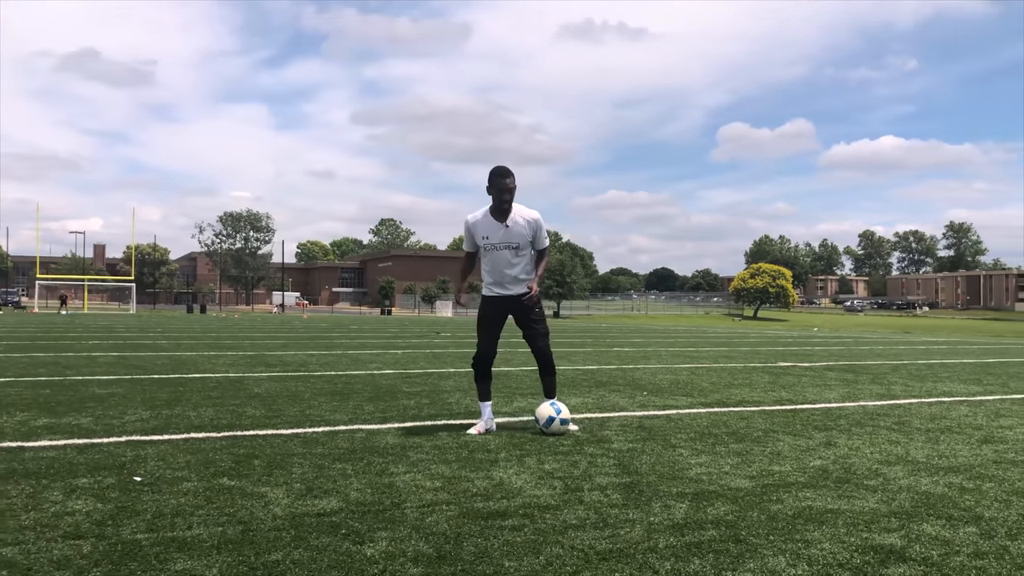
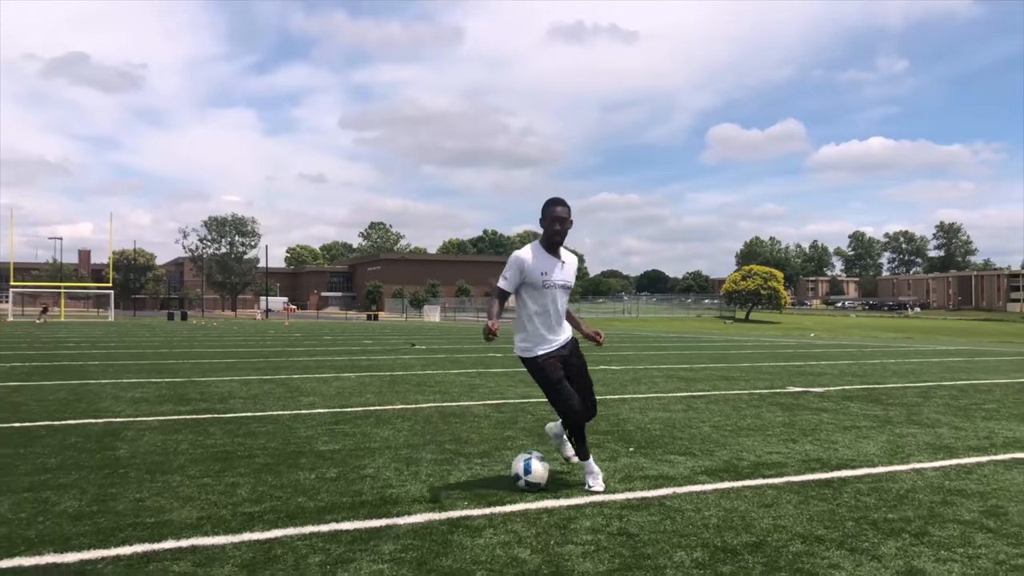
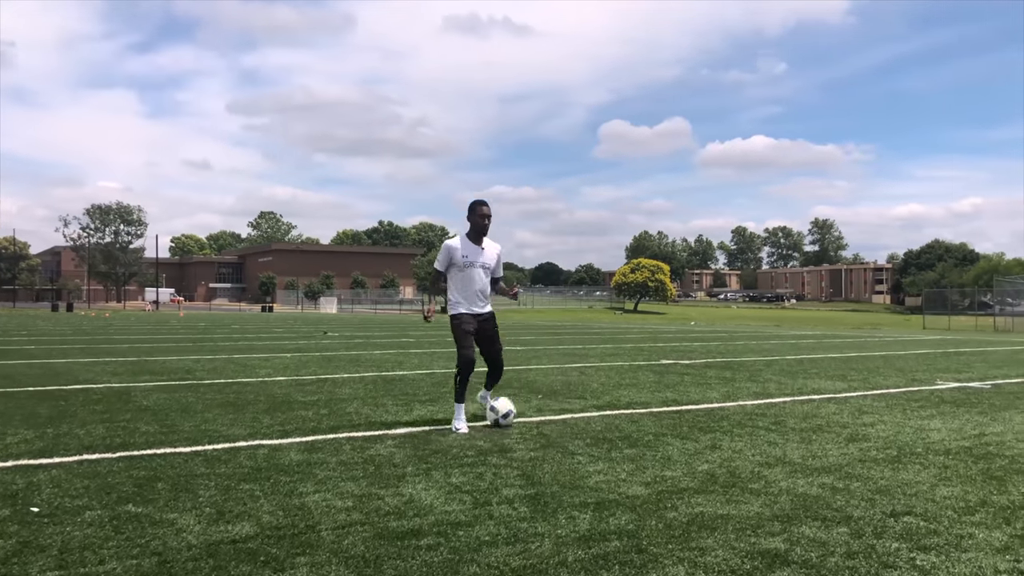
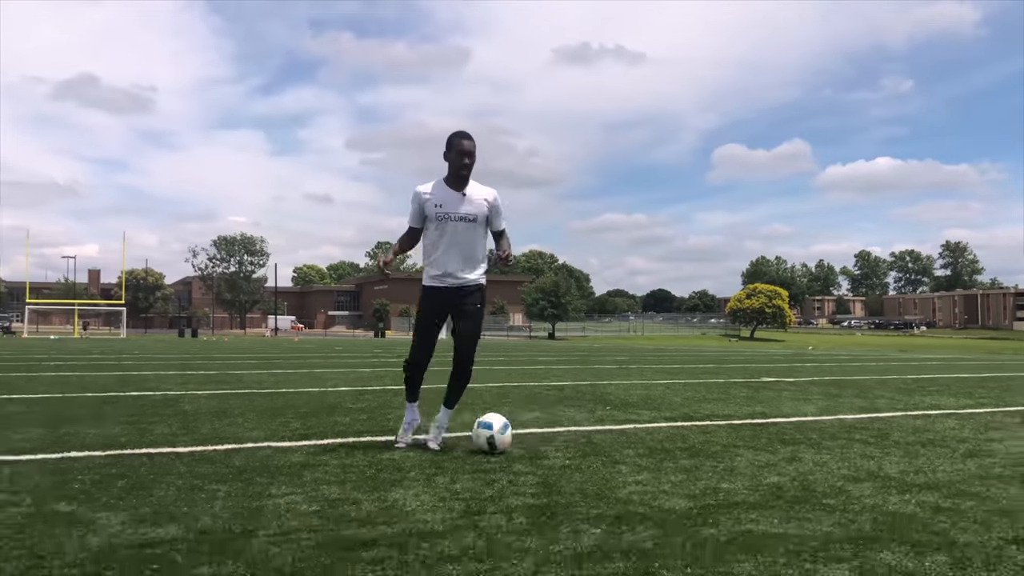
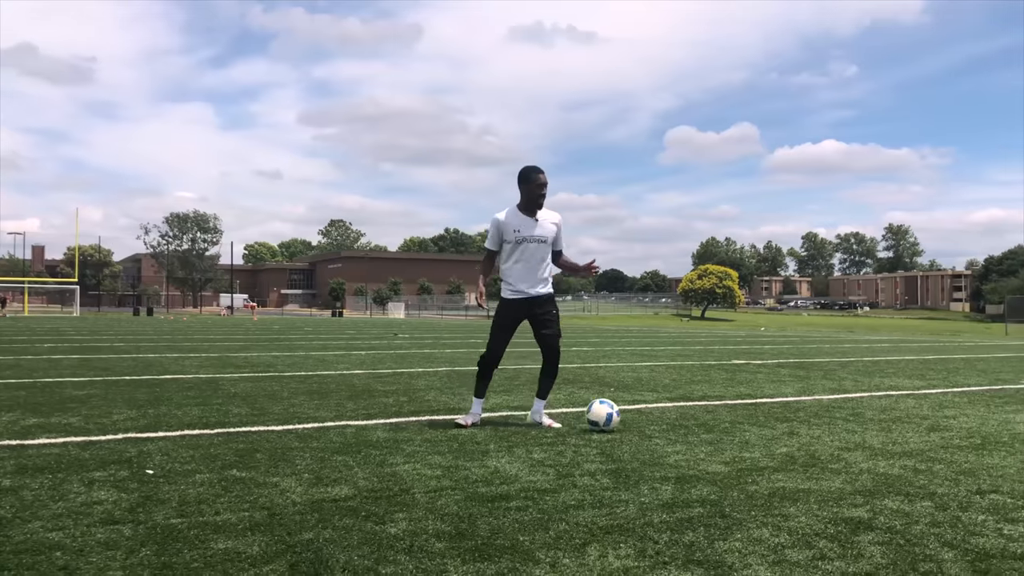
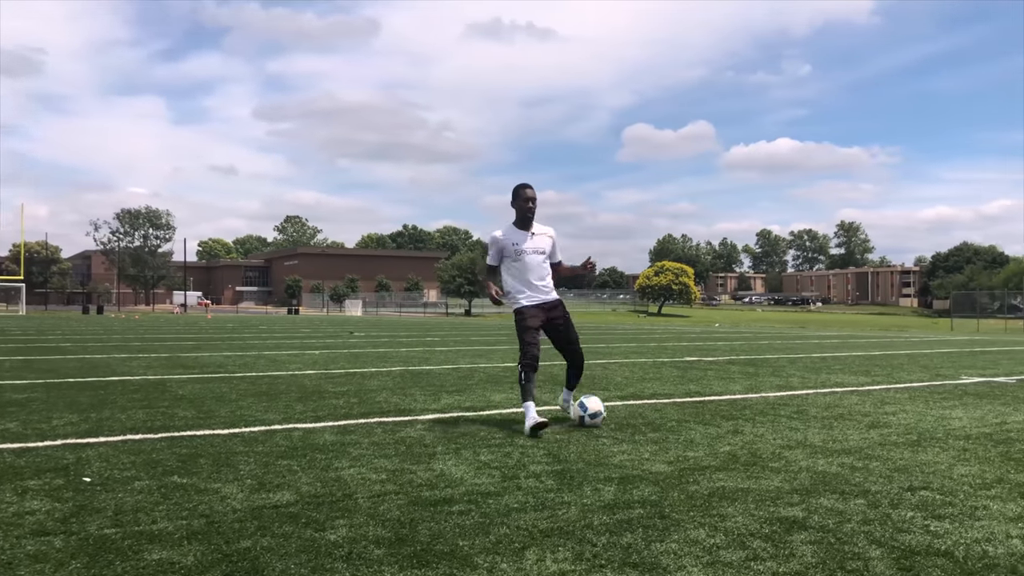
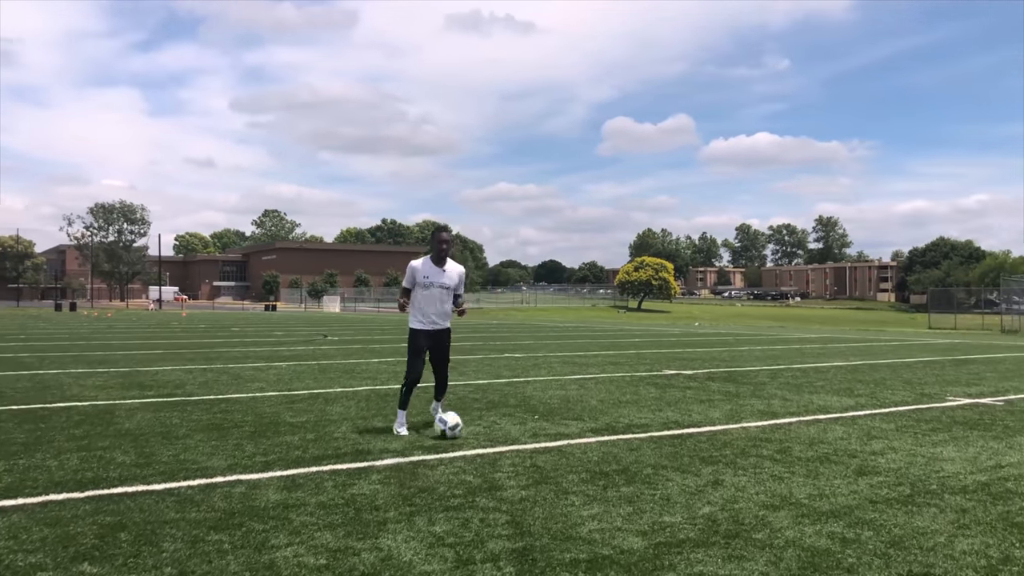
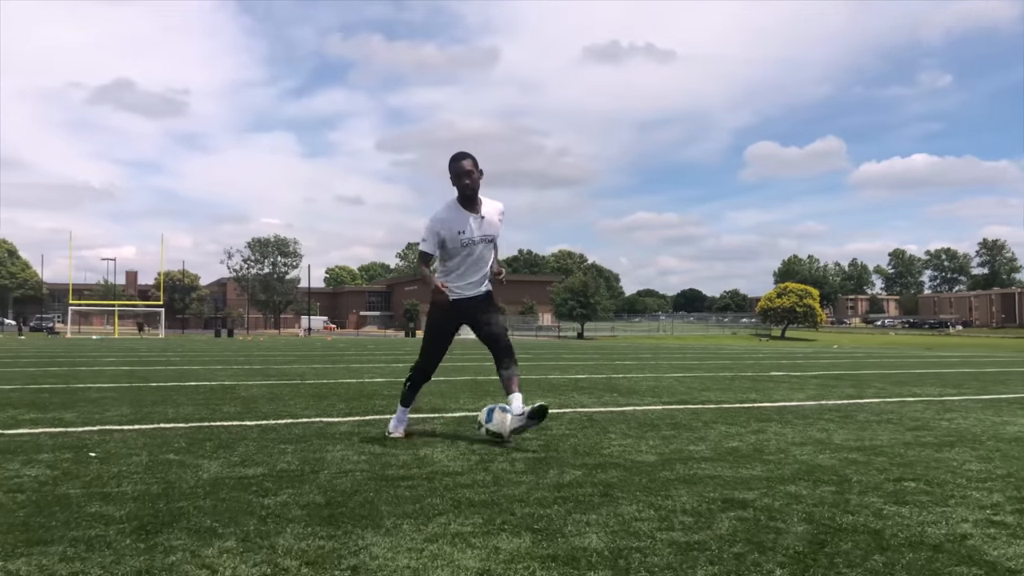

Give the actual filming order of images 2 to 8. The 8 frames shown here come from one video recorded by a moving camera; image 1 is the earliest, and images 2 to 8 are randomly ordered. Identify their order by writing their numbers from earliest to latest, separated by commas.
5, 6, 3, 7, 2, 4, 8
